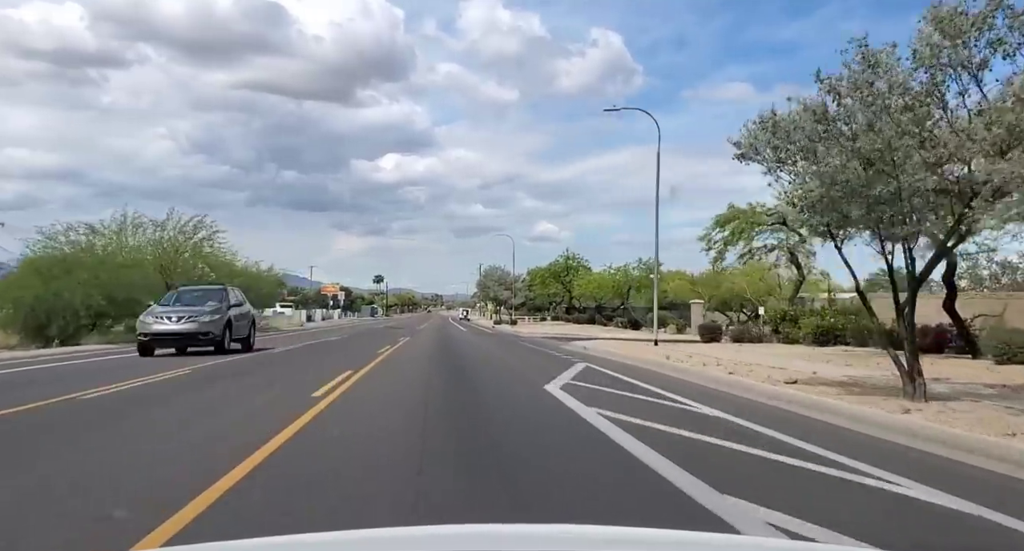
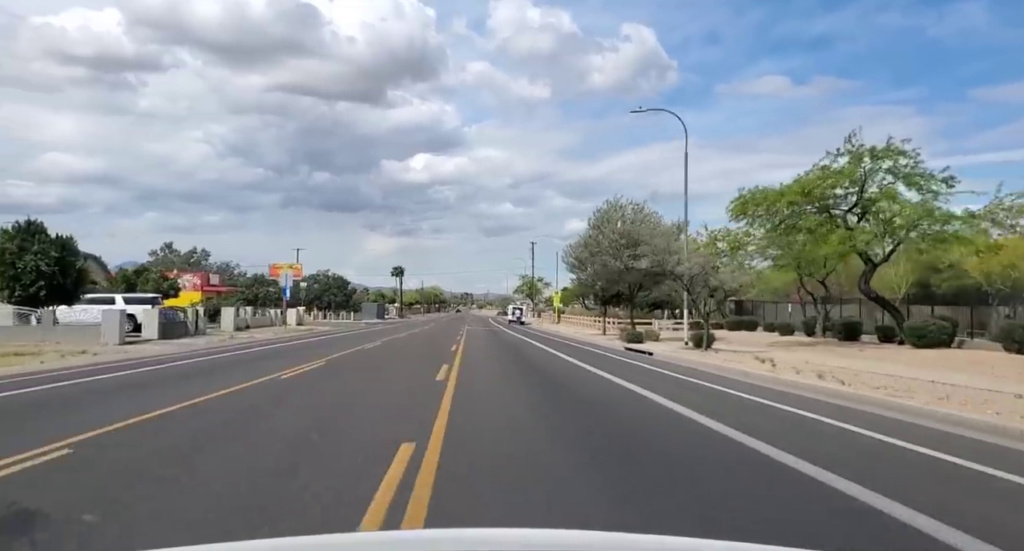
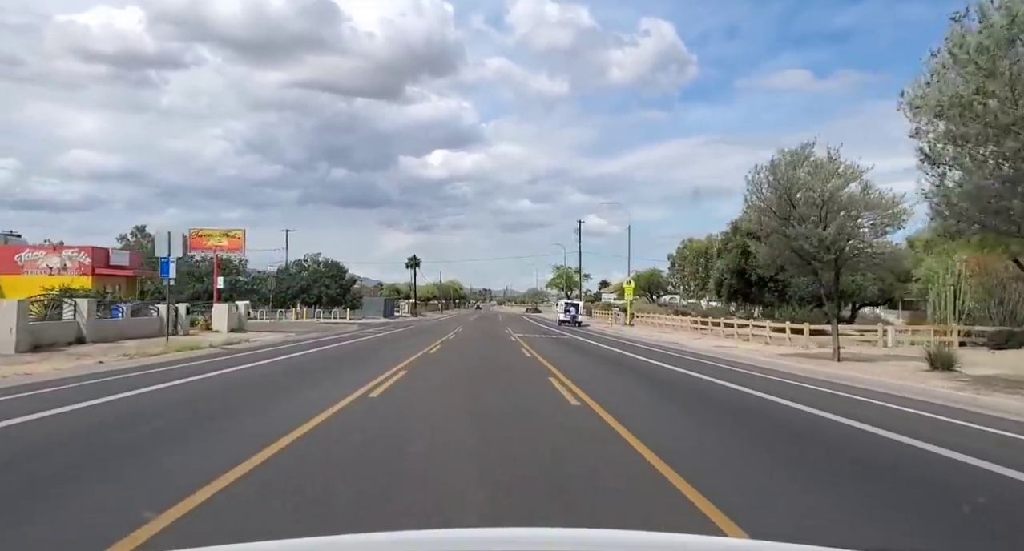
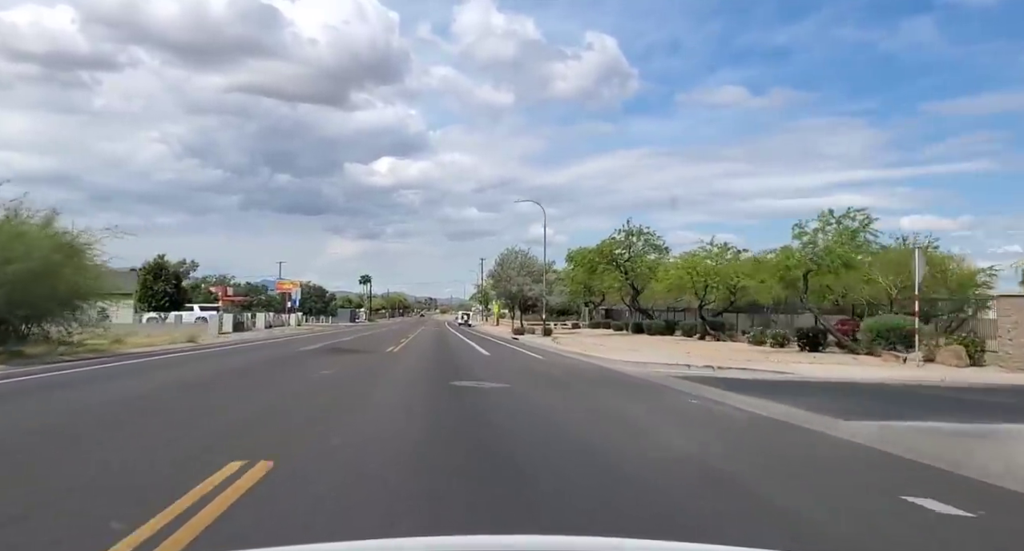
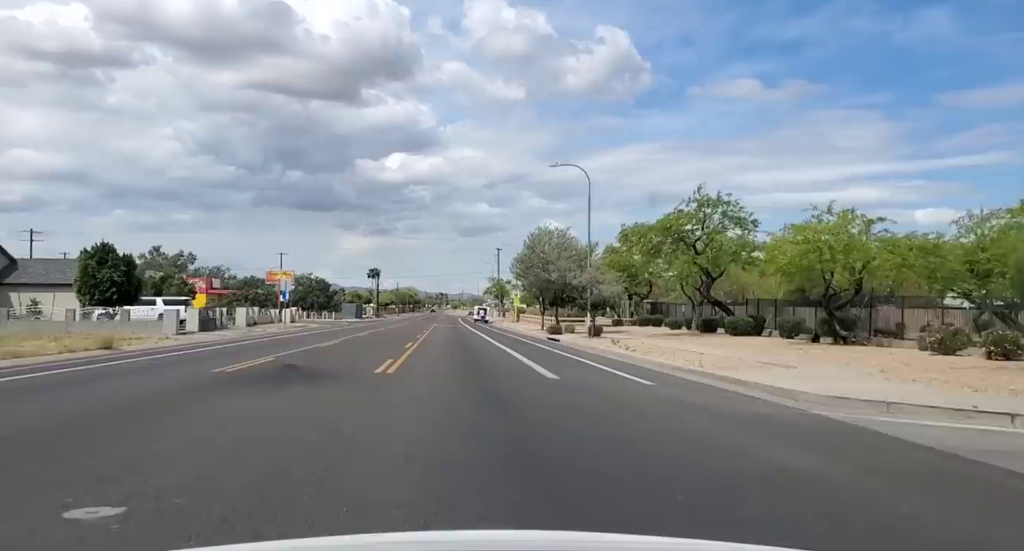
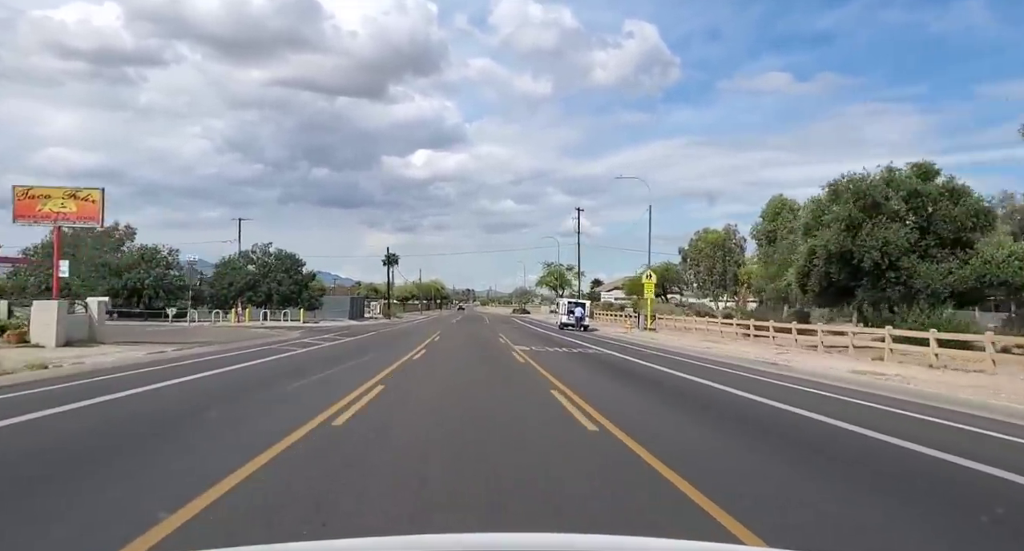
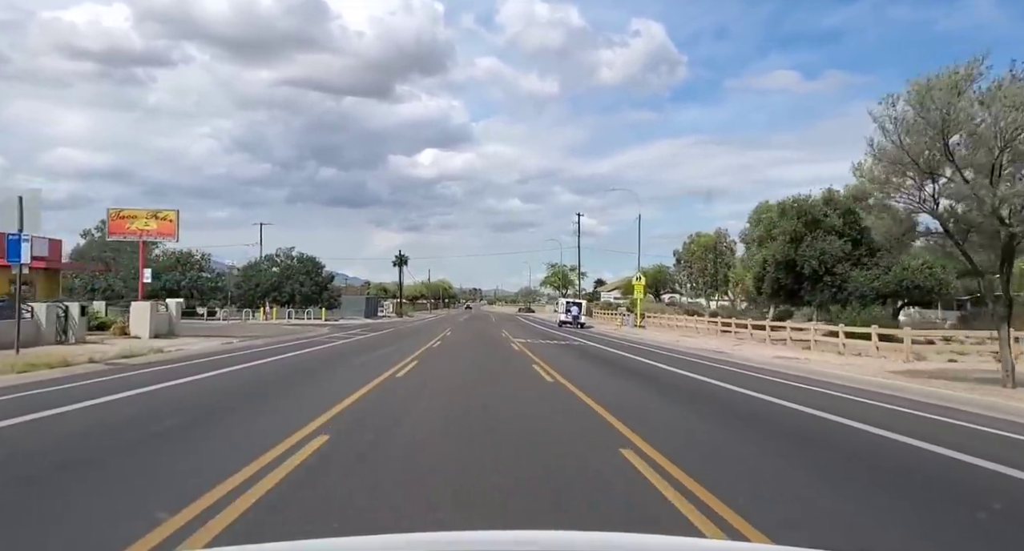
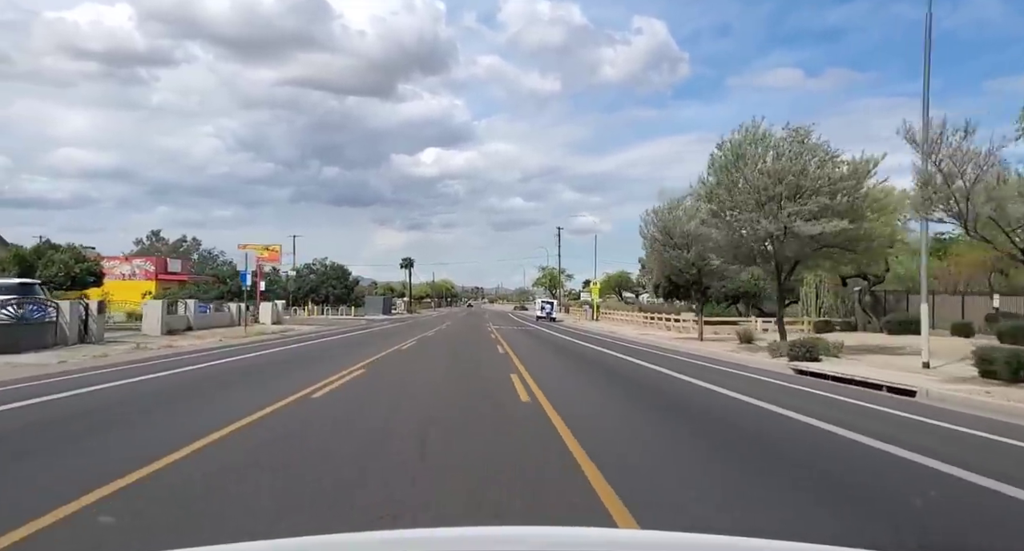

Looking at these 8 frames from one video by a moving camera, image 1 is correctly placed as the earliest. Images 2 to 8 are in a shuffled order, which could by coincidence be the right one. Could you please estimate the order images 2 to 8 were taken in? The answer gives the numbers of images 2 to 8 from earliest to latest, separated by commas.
4, 5, 2, 8, 3, 7, 6
